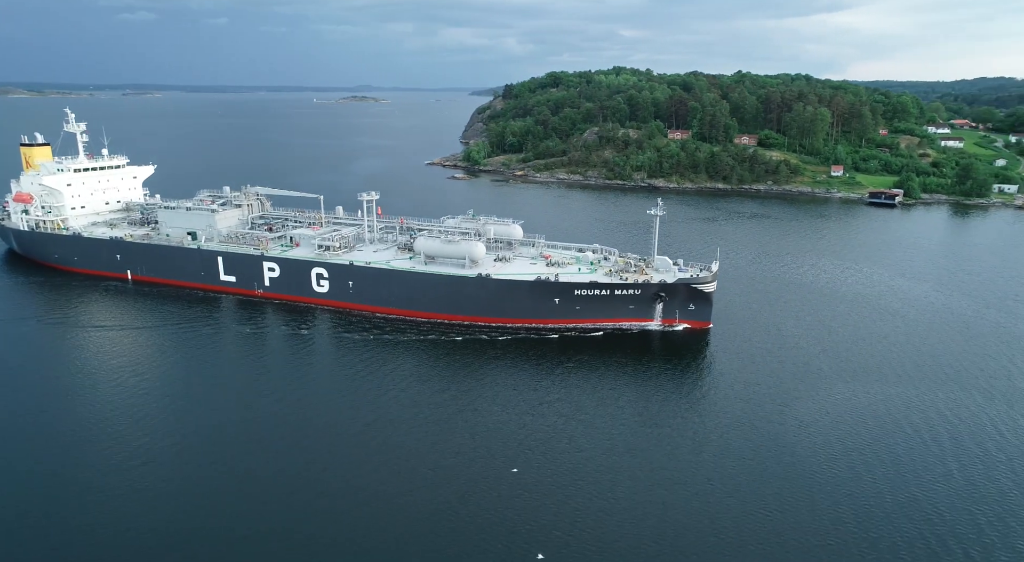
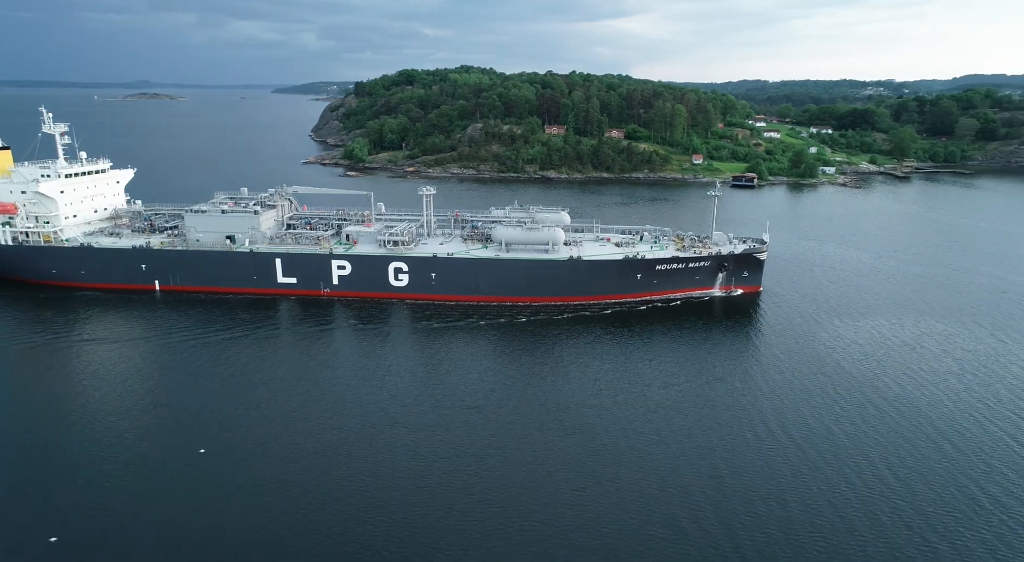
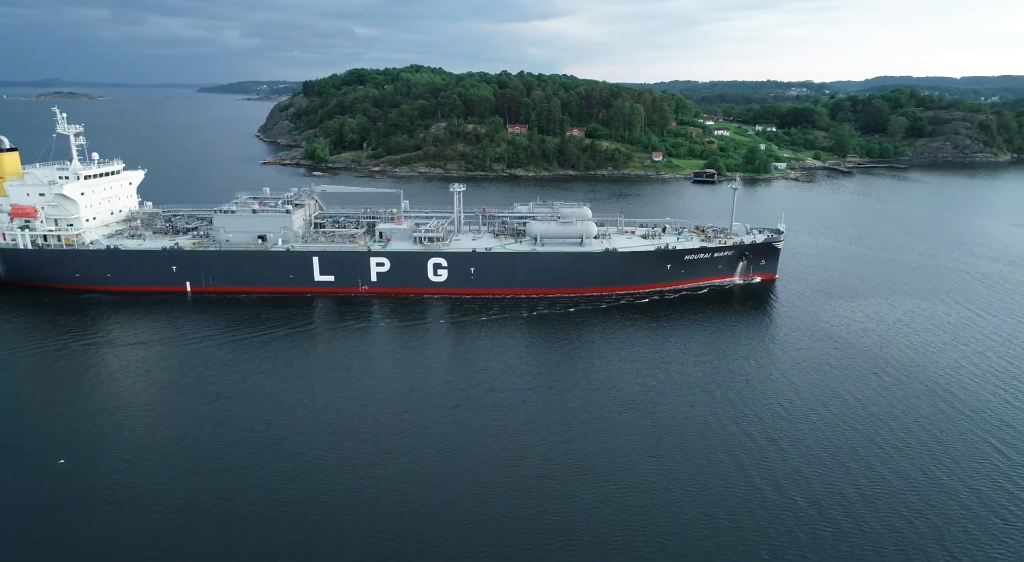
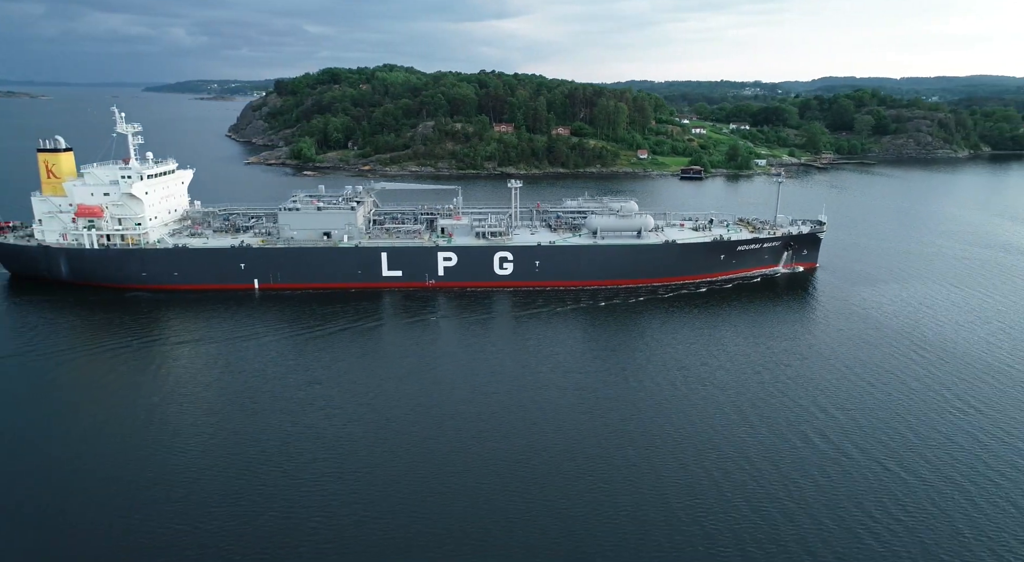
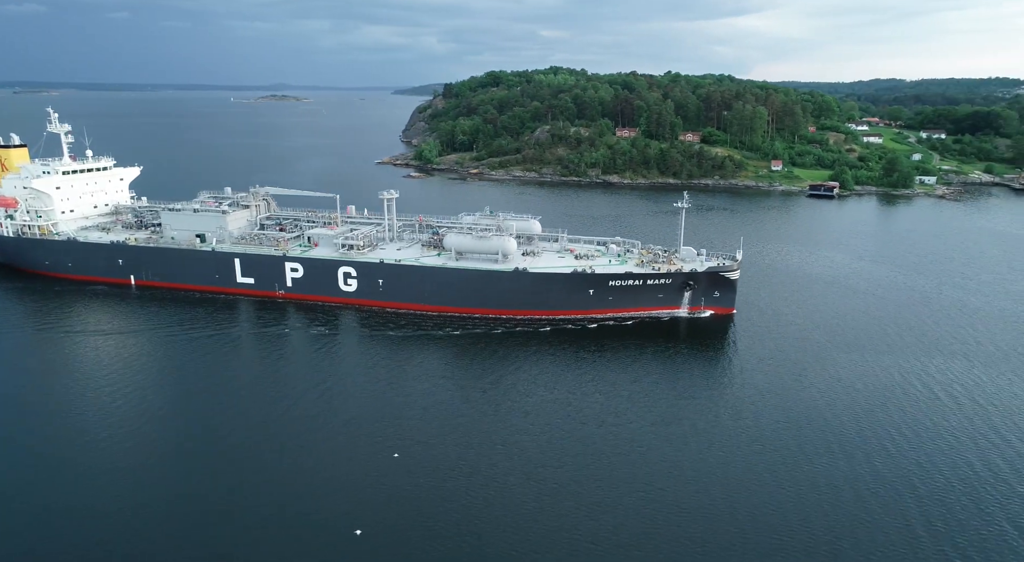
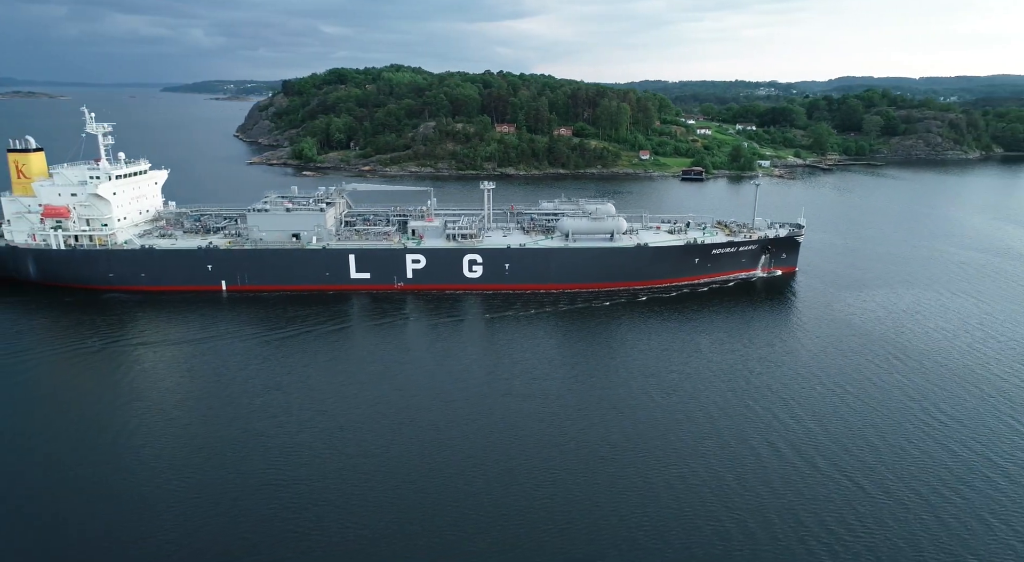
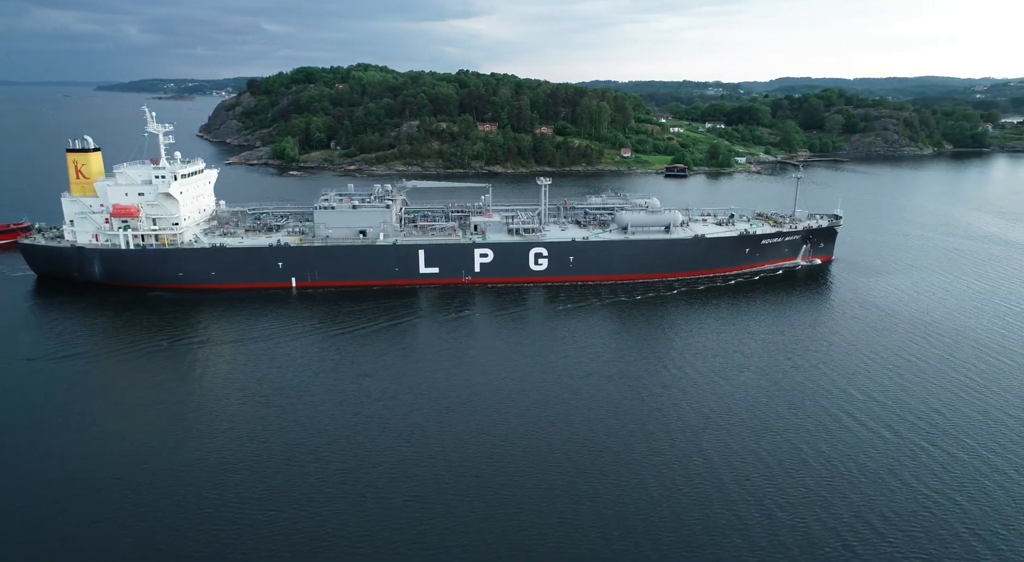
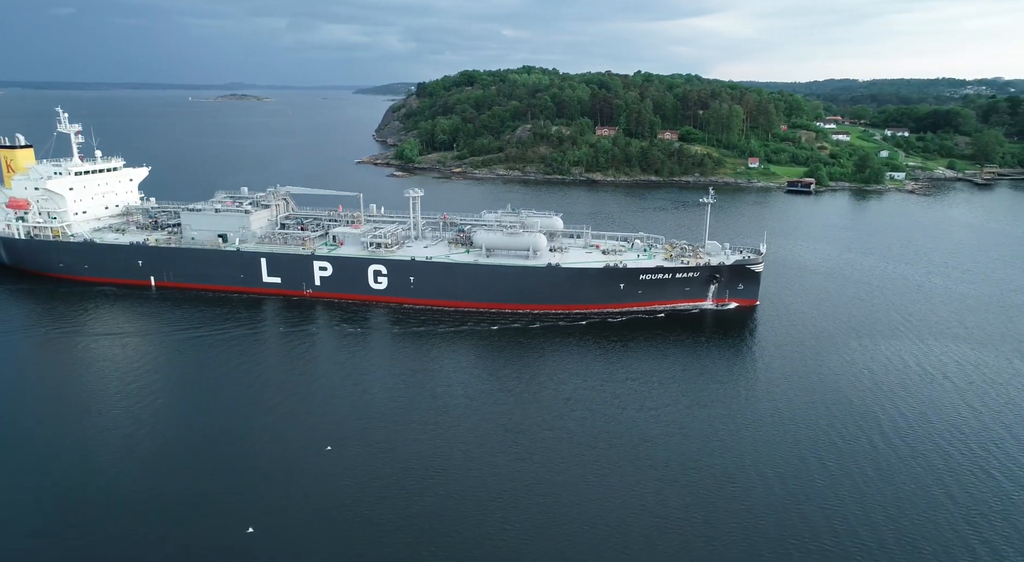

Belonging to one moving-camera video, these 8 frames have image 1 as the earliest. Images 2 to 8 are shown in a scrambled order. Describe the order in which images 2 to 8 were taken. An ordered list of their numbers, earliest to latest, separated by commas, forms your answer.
5, 8, 2, 3, 6, 4, 7
